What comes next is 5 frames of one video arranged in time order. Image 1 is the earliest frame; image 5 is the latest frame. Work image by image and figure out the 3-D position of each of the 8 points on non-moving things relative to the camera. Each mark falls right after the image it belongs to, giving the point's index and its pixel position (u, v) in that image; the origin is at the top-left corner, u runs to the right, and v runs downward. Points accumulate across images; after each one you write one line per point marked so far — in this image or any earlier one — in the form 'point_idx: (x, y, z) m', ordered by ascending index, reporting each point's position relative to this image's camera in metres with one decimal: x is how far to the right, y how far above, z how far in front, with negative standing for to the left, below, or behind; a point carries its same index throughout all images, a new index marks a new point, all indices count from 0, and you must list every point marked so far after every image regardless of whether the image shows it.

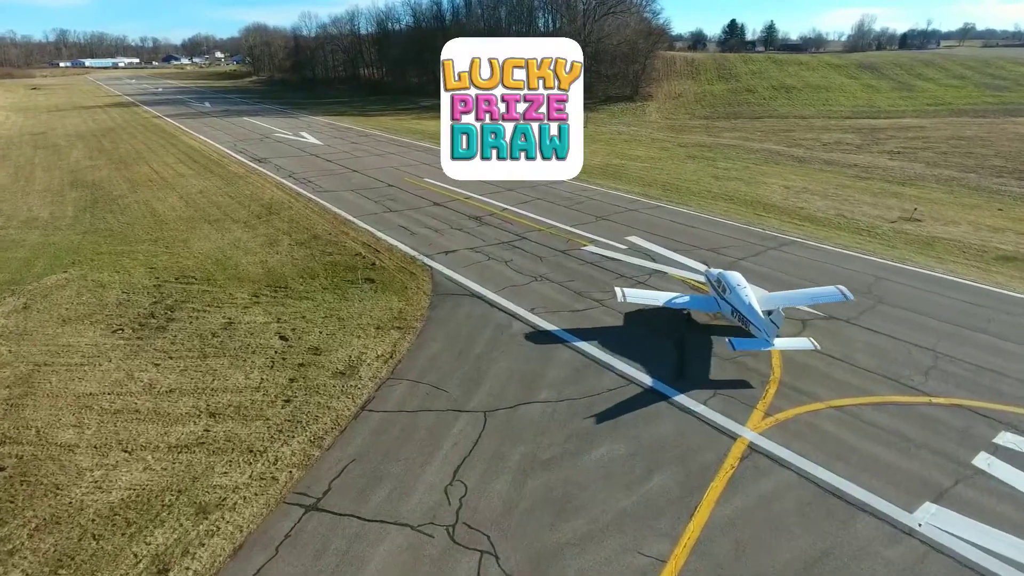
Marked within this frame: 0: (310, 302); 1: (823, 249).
0: (-4.8, -0.4, +14.9) m
1: (+9.0, +1.1, +18.4) m
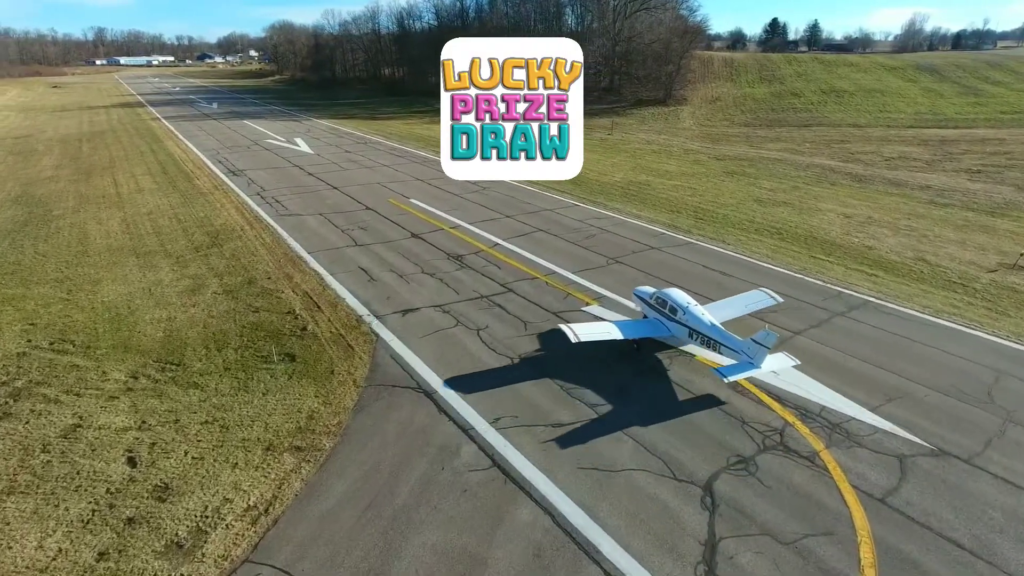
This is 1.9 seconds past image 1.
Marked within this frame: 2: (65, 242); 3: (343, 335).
0: (-5.4, -1.8, +10.8) m
1: (+8.6, -0.6, +13.7) m
2: (-13.7, +1.4, +19.4) m
3: (-3.4, -1.0, +12.8) m
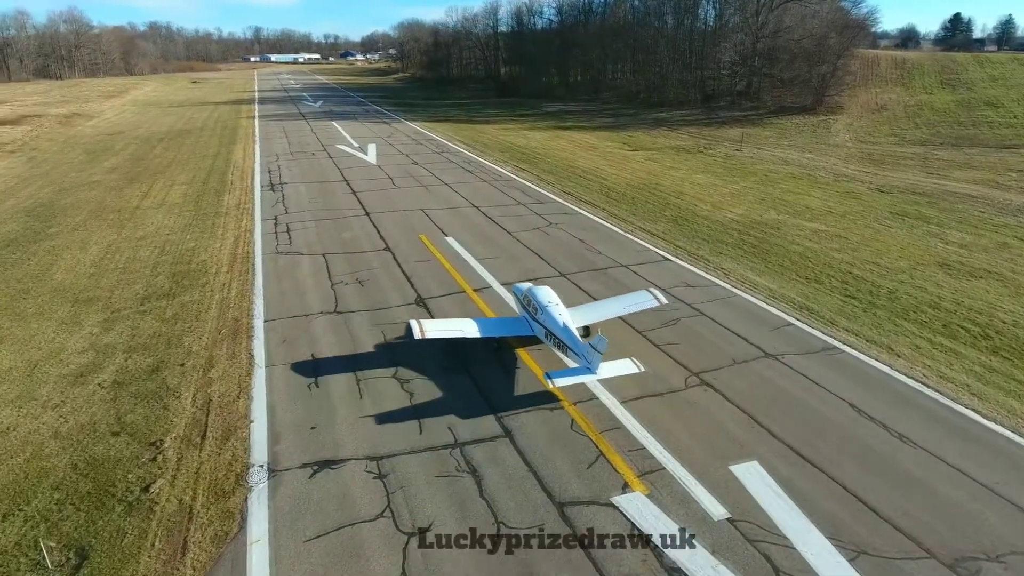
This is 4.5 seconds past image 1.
0: (-6.2, -3.4, +6.2) m
1: (+8.1, -3.3, +6.3) m
2: (-12.5, +0.3, +16.1) m
3: (-3.9, -2.7, +7.6) m
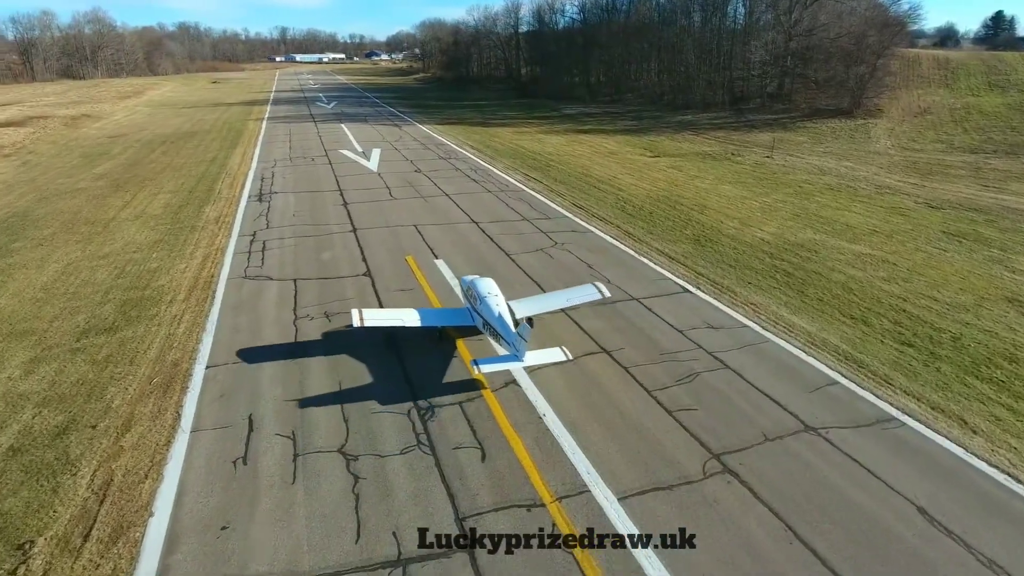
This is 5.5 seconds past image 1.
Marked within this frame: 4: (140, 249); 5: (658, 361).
0: (-6.8, -4.1, +4.3) m
1: (+7.5, -4.1, +4.0) m
2: (-12.6, -0.3, +14.5) m
3: (-4.3, -3.4, +5.7) m
4: (-10.1, +1.1, +17.4) m
5: (+2.6, -1.3, +11.0) m
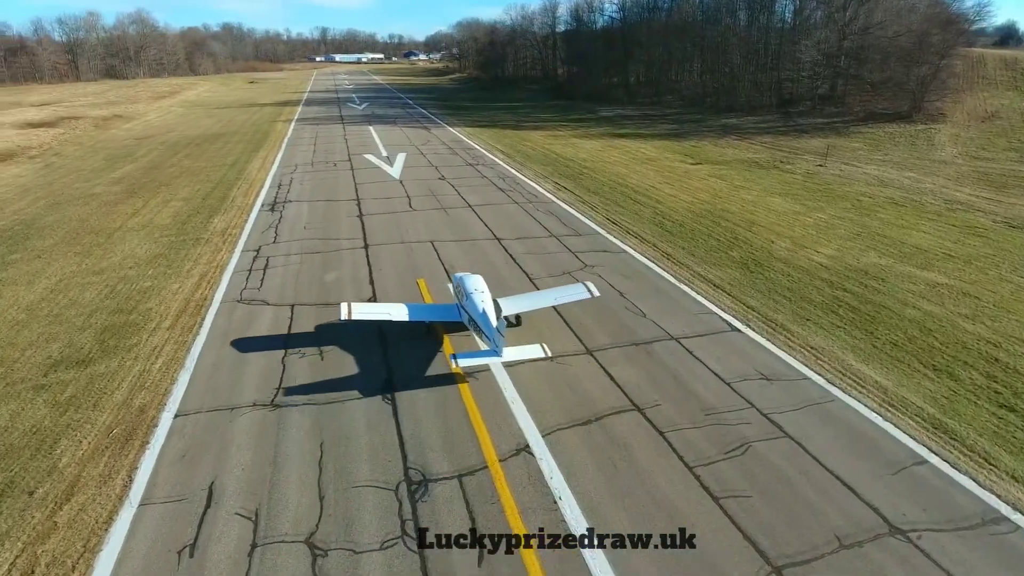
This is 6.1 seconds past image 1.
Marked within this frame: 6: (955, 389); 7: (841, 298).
0: (-7.0, -4.6, +3.0) m
1: (+7.3, -4.9, +1.9) m
2: (-12.2, -0.7, +13.5) m
3: (-4.4, -4.0, +4.3) m
4: (-9.5, +0.6, +16.2) m
5: (+2.8, -2.0, +9.1) m
6: (+7.2, -1.7, +10.2) m
7: (+7.3, -0.2, +14.0) m
